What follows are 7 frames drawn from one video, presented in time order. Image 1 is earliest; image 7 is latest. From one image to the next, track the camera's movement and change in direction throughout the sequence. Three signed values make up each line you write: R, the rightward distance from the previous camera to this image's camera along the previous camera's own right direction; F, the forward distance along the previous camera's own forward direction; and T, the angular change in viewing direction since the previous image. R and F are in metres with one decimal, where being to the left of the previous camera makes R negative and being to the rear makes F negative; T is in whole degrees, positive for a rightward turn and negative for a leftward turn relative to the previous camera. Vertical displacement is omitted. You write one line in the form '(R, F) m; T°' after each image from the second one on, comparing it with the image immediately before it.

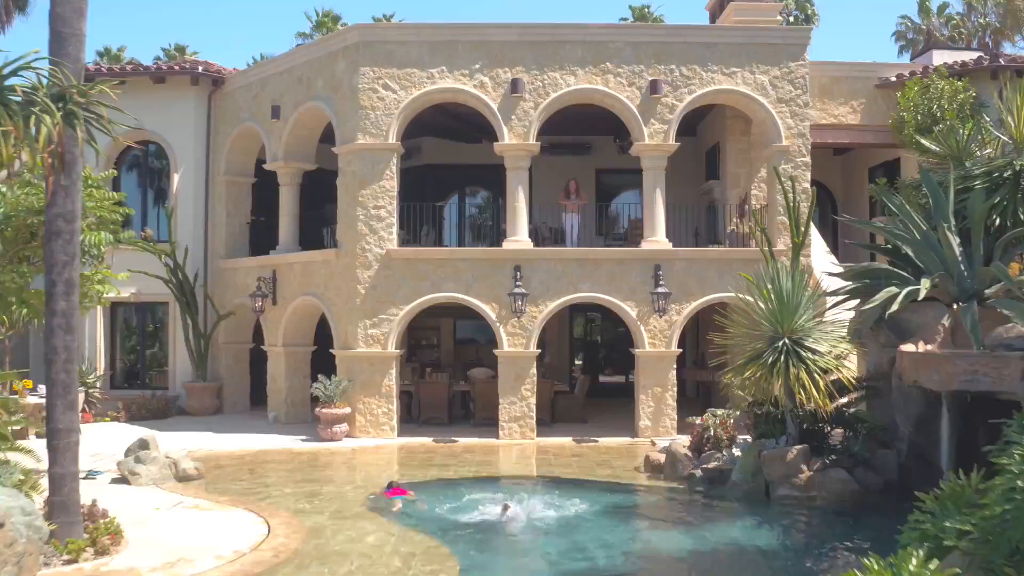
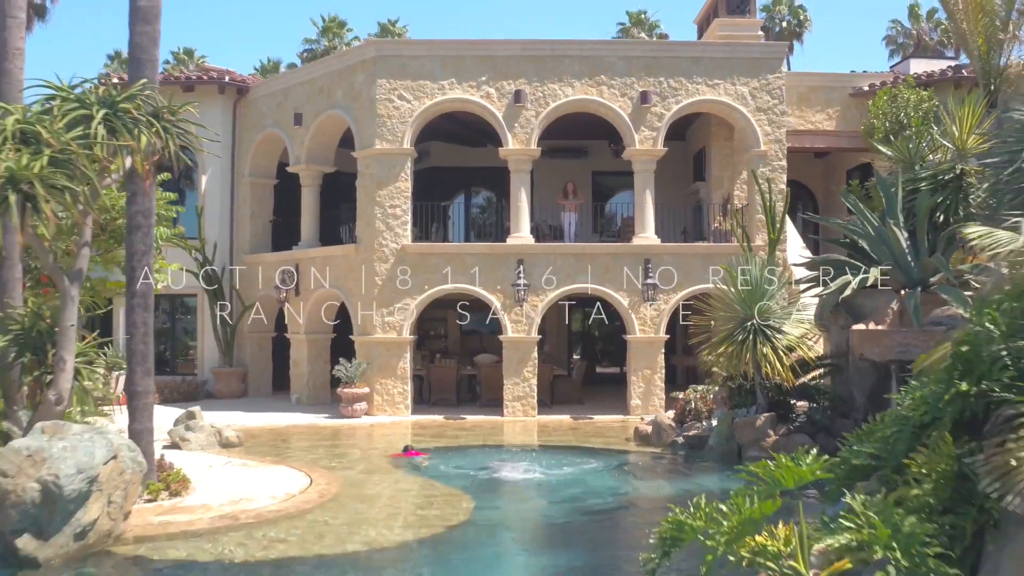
(-0.1, -1.7) m; 0°
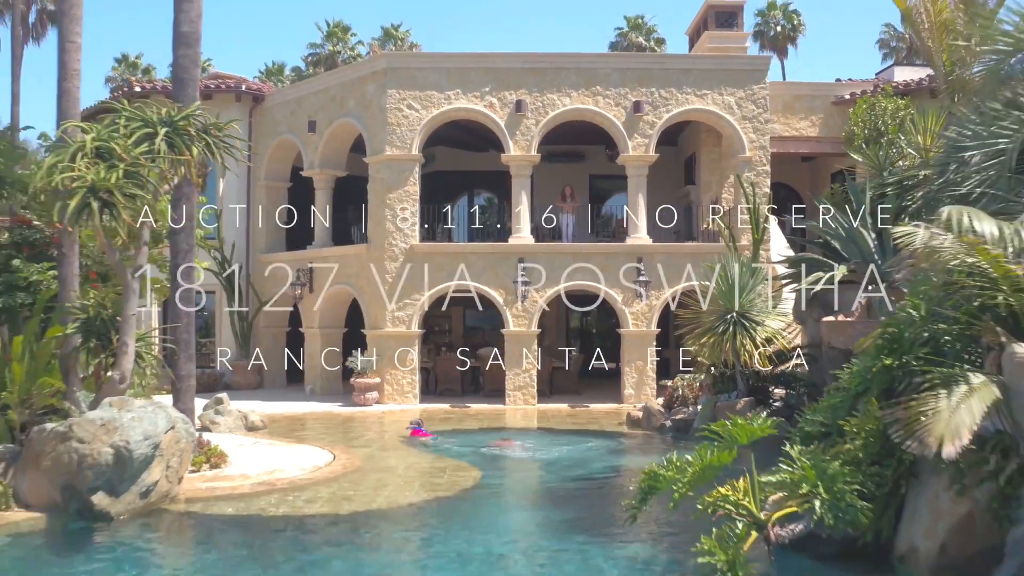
(-0.1, -1.3) m; 0°
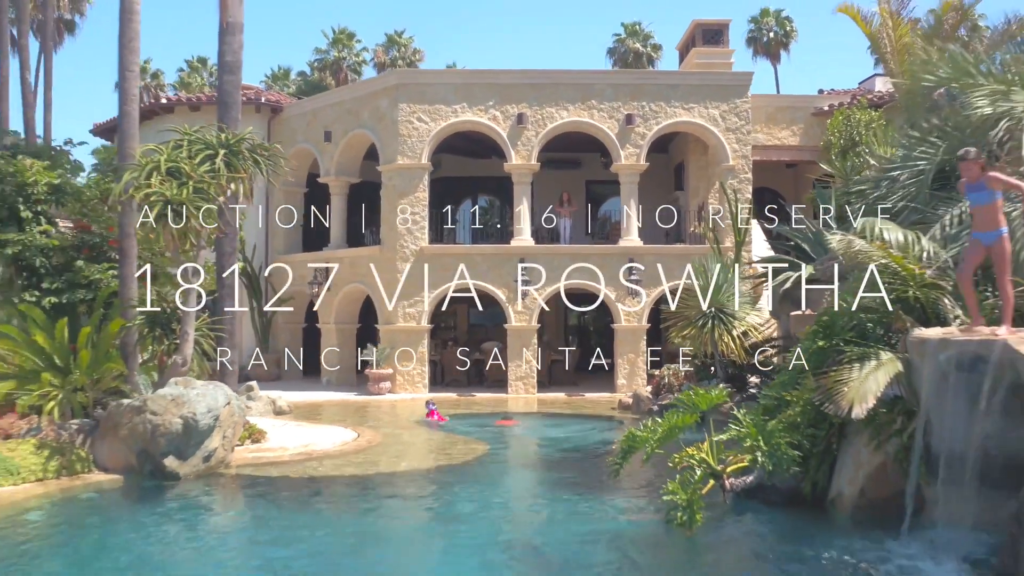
(-0.1, -1.7) m; 0°
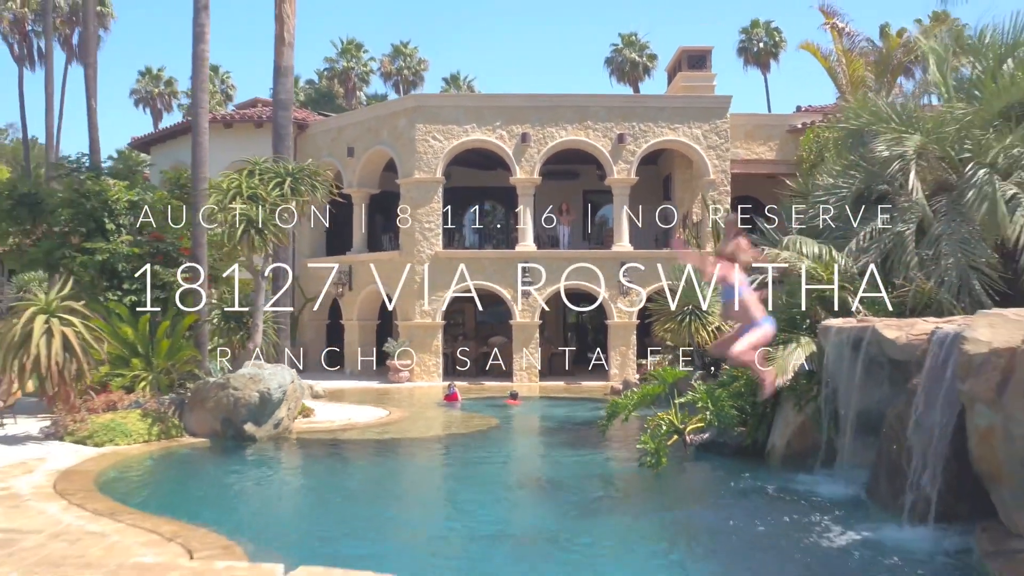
(-0.2, -2.7) m; 0°
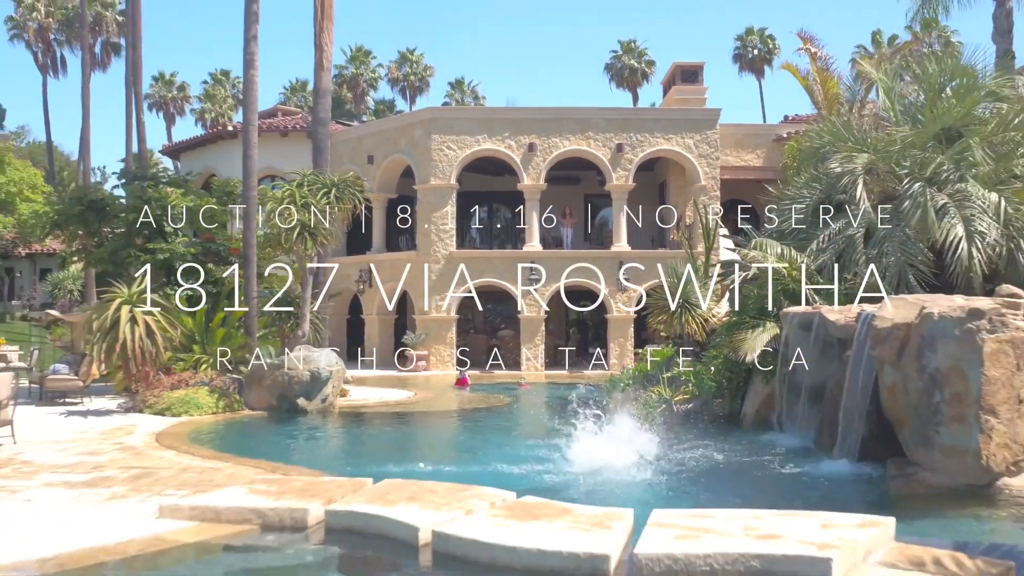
(-0.3, -2.3) m; 0°
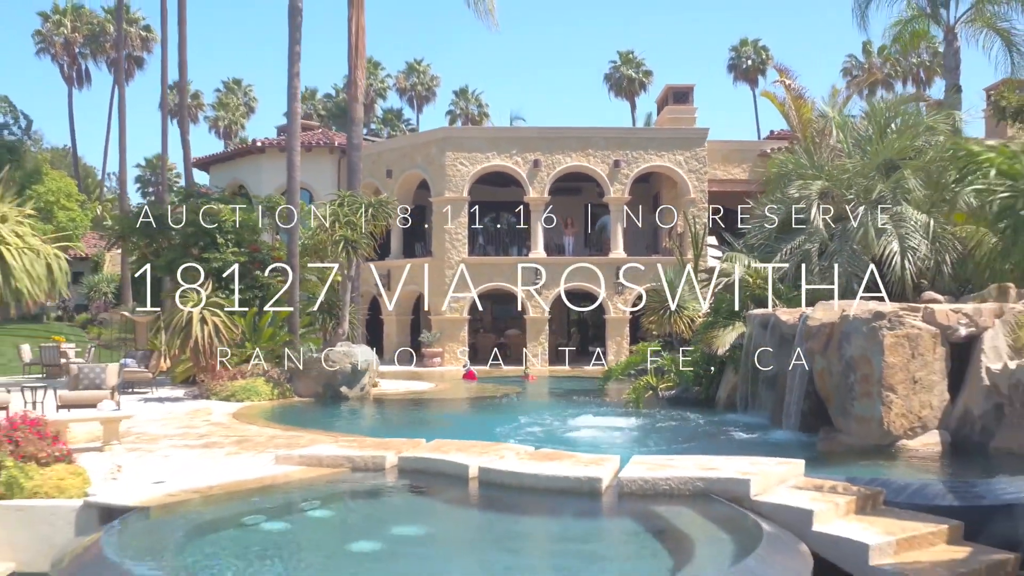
(-0.3, -2.8) m; 0°
